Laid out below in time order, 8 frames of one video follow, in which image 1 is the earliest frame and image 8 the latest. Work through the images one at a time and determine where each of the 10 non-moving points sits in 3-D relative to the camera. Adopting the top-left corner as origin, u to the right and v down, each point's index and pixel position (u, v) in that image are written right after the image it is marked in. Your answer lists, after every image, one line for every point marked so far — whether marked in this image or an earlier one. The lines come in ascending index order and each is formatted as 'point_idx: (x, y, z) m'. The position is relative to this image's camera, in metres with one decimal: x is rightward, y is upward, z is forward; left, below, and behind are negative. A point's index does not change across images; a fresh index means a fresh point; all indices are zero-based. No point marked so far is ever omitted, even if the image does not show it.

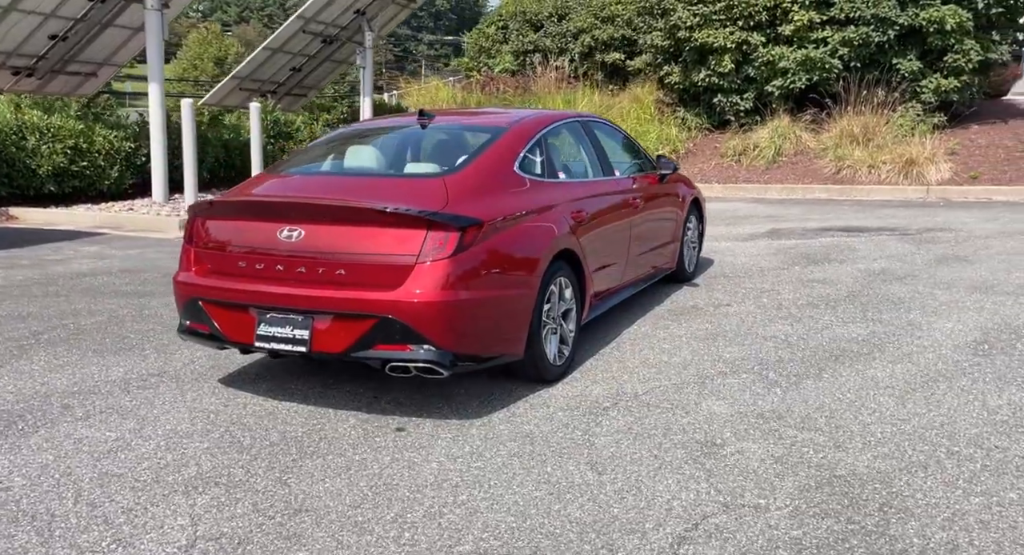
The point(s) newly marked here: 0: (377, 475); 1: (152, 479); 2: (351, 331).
0: (-0.6, -0.8, +3.3) m
1: (-1.5, -0.8, +3.4) m
2: (-0.7, -0.2, +3.7) m
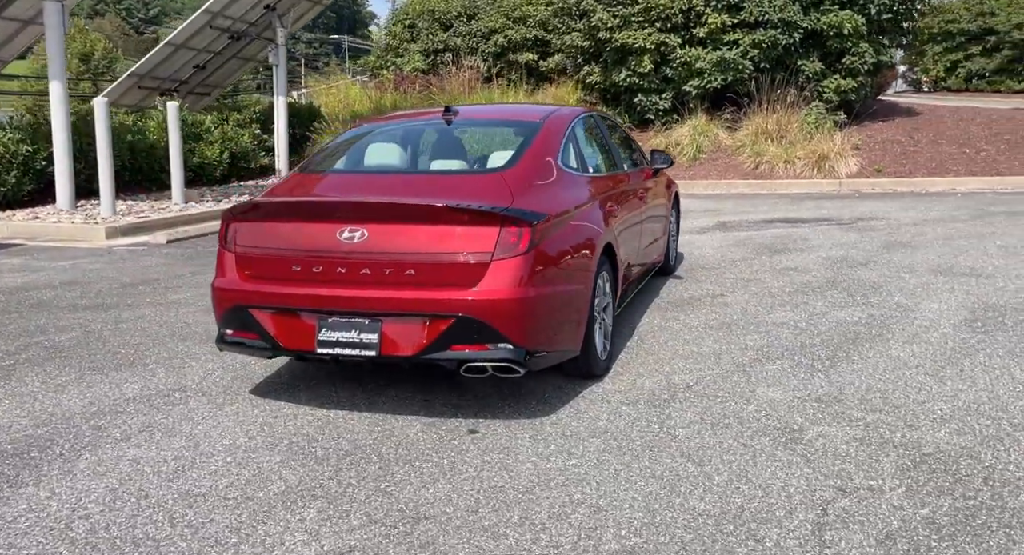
0: (-0.2, -0.8, +3.2) m
1: (-1.1, -0.9, +3.1) m
2: (-0.4, -0.2, +3.6) m
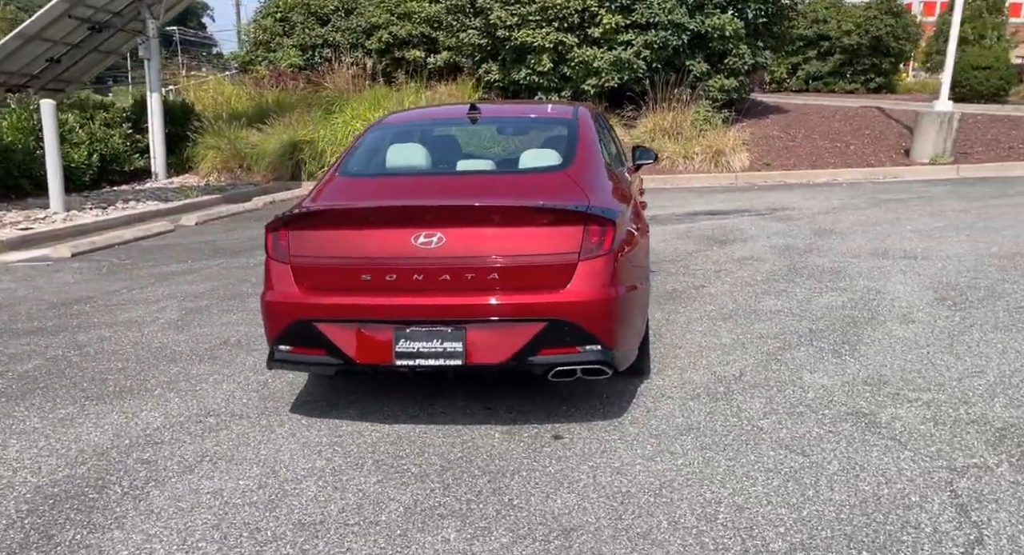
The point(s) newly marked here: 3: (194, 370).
0: (+0.3, -0.8, +3.1) m
1: (-0.6, -0.9, +2.9) m
2: (0.0, -0.3, +3.5) m
3: (-1.9, -0.6, +4.8) m
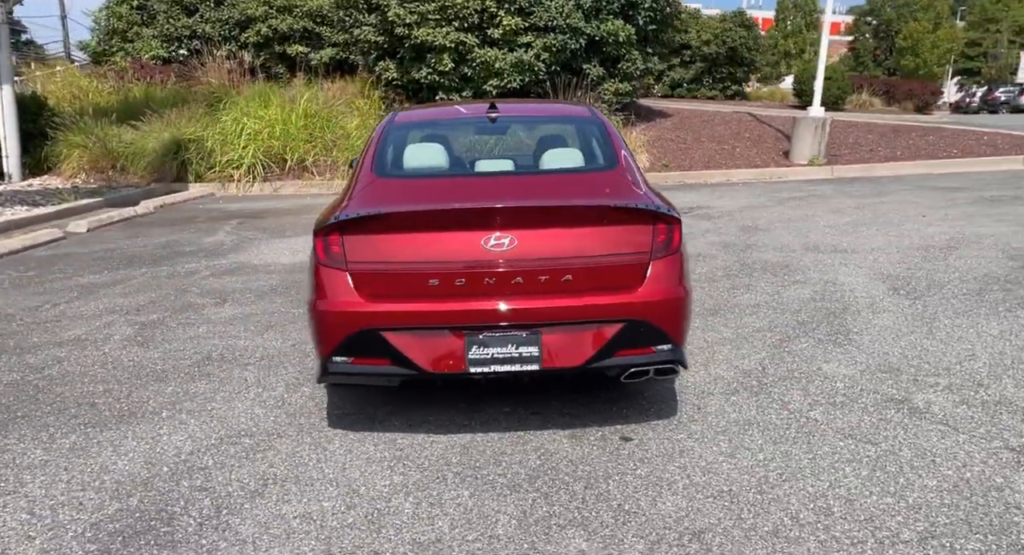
0: (+0.7, -0.8, +3.1) m
1: (-0.1, -0.9, +2.8) m
2: (+0.3, -0.3, +3.4) m
3: (-1.8, -0.6, +4.4) m
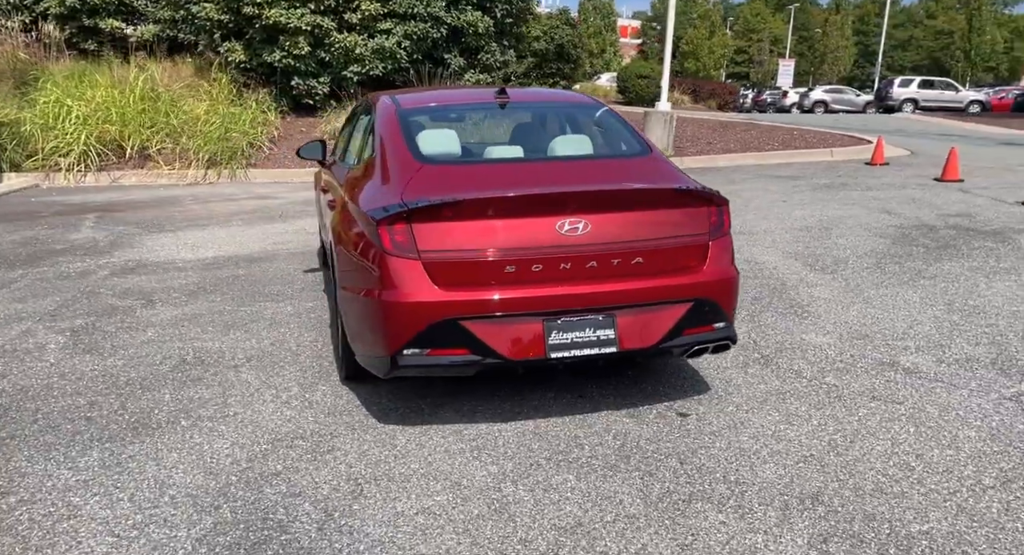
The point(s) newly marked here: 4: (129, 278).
0: (+1.1, -0.7, +3.3) m
1: (+0.4, -0.9, +2.8) m
2: (+0.7, -0.2, +3.5) m
3: (-1.6, -0.6, +4.0) m
4: (-3.3, 0.0, +6.7) m
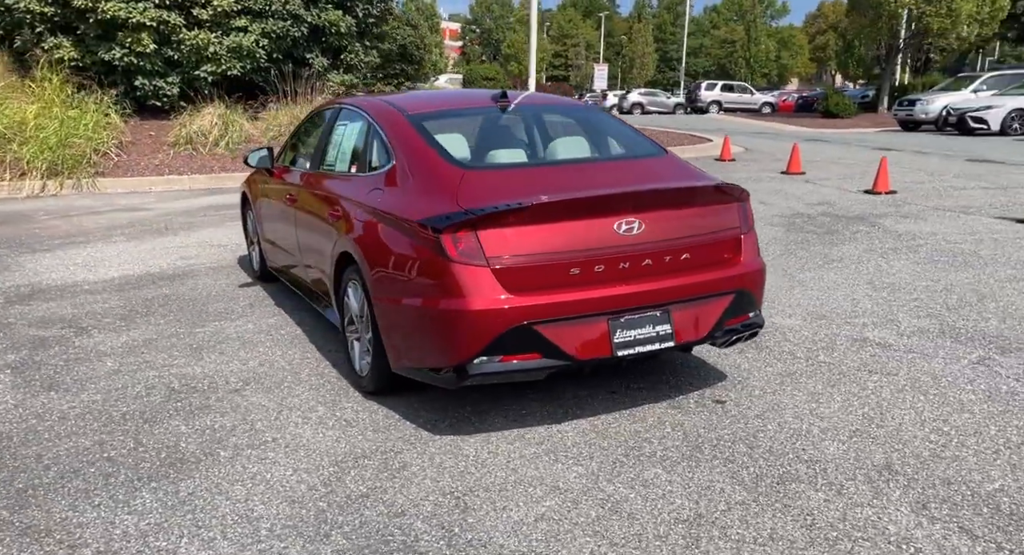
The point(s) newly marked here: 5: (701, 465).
0: (+1.4, -0.7, +3.5) m
1: (+0.8, -0.8, +2.9) m
2: (+0.9, -0.2, +3.6) m
3: (-1.4, -0.7, +3.6) m
4: (-3.6, -0.2, +6.0) m
5: (+0.8, -0.8, +3.2) m
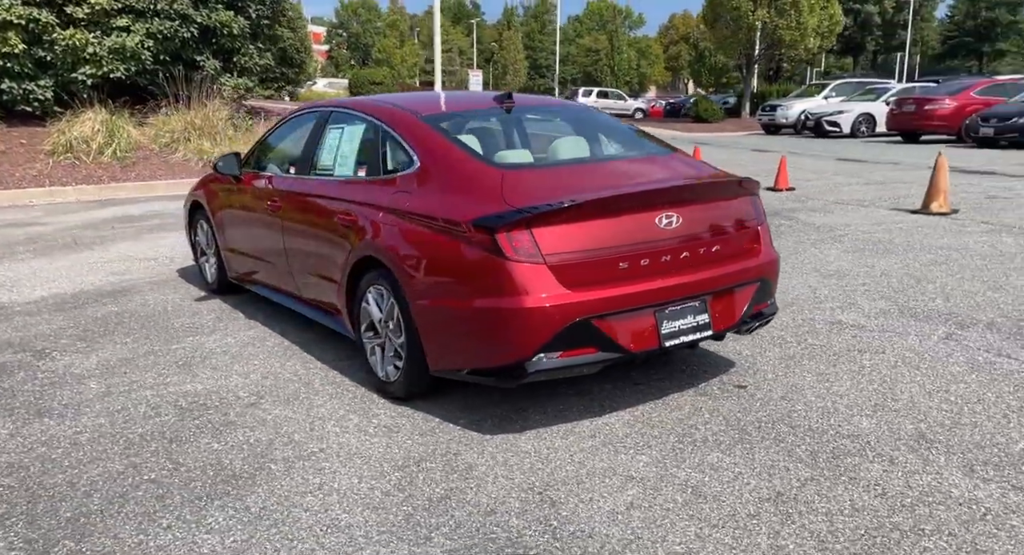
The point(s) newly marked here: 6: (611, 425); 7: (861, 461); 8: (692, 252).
0: (+1.6, -0.6, +3.8) m
1: (+1.1, -0.8, +3.0) m
2: (+1.1, -0.1, +3.8) m
3: (-1.2, -0.7, +3.4) m
4: (-3.7, -0.3, +5.4) m
5: (+1.0, -0.7, +3.3) m
6: (+0.5, -0.7, +3.6) m
7: (+1.4, -0.7, +3.2) m
8: (+0.8, +0.1, +3.6) m
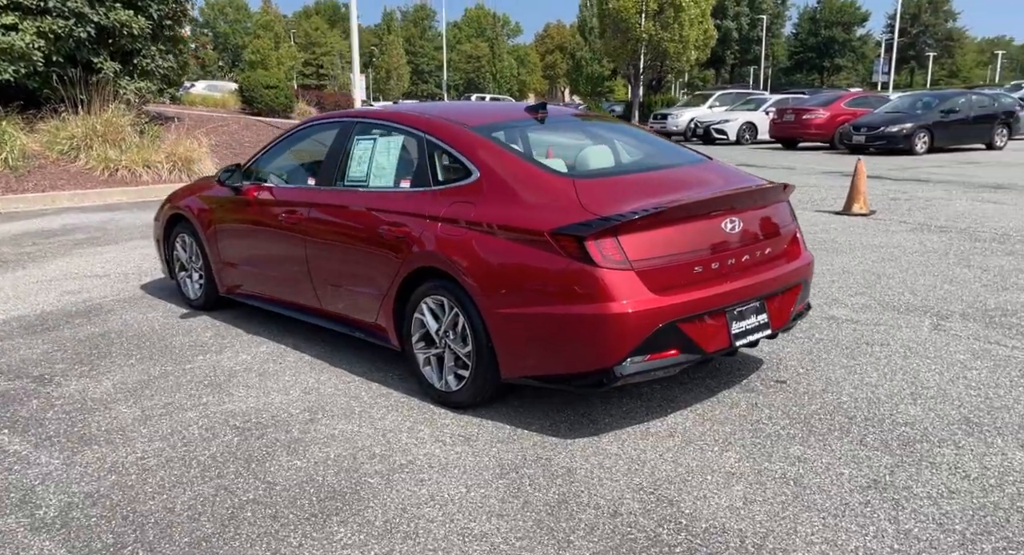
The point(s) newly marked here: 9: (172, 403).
0: (+1.9, -0.6, +4.0) m
1: (+1.5, -0.8, +3.2) m
2: (+1.4, -0.1, +4.0) m
3: (-0.8, -0.8, +3.3) m
4: (-3.6, -0.5, +4.9) m
5: (+1.4, -0.7, +3.5) m
6: (+0.8, -0.7, +3.7) m
7: (+1.8, -0.7, +3.4) m
8: (+1.1, +0.1, +3.8) m
9: (-1.7, -0.6, +3.9) m
